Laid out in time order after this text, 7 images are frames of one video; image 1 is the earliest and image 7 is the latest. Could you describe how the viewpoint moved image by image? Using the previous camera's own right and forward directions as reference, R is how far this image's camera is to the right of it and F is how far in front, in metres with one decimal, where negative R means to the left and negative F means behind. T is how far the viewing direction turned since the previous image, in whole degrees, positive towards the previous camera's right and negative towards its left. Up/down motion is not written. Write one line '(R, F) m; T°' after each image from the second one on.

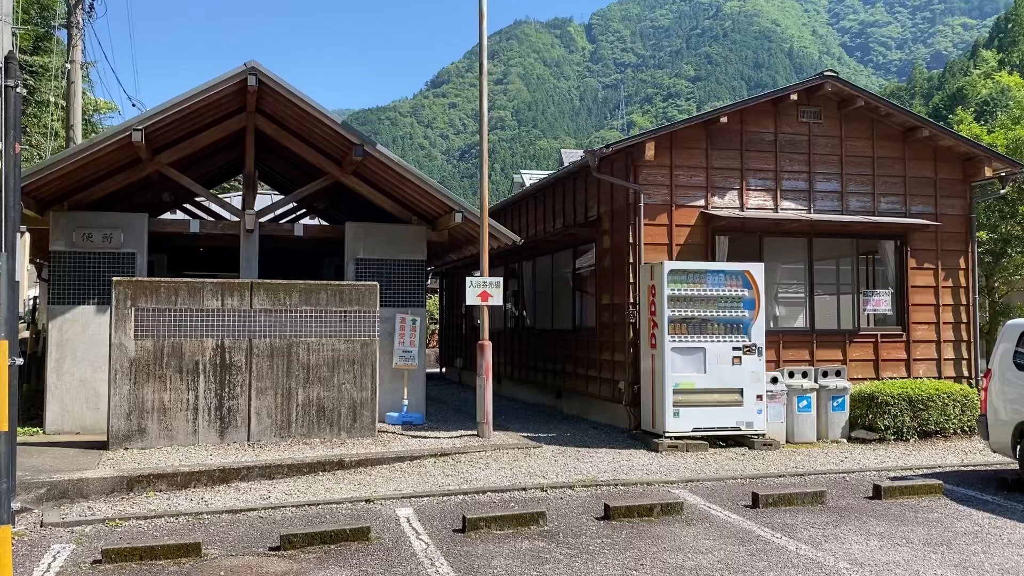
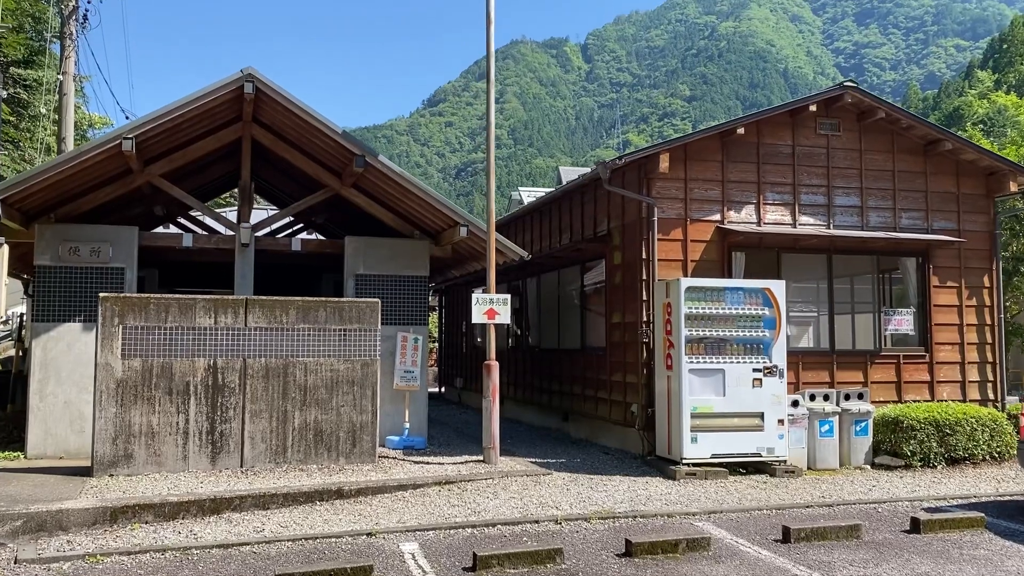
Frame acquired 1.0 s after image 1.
(-0.1, +0.4) m; 0°
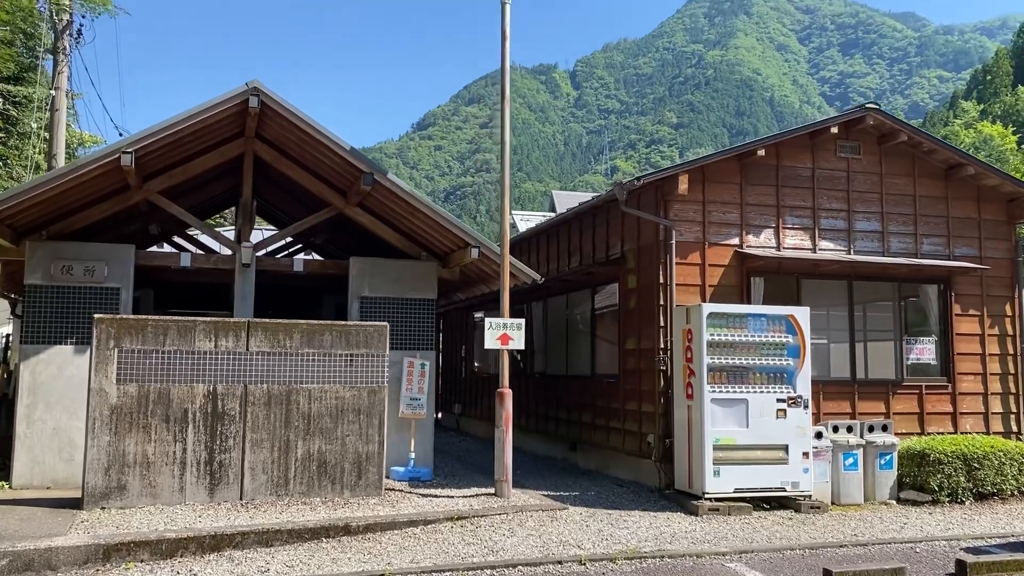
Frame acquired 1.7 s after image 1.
(-0.3, +0.3) m; +1°
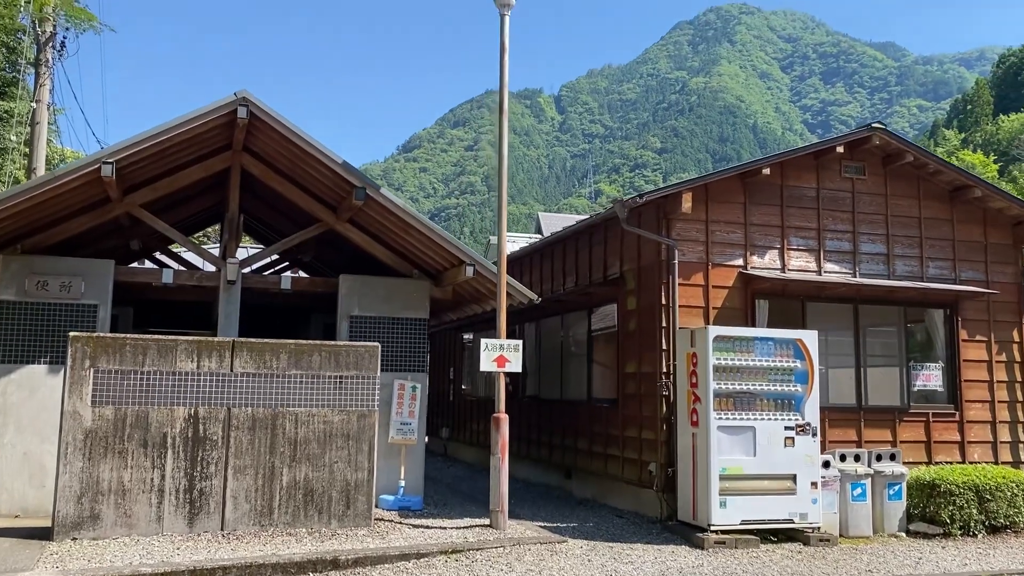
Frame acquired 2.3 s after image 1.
(-0.1, +0.3) m; +1°
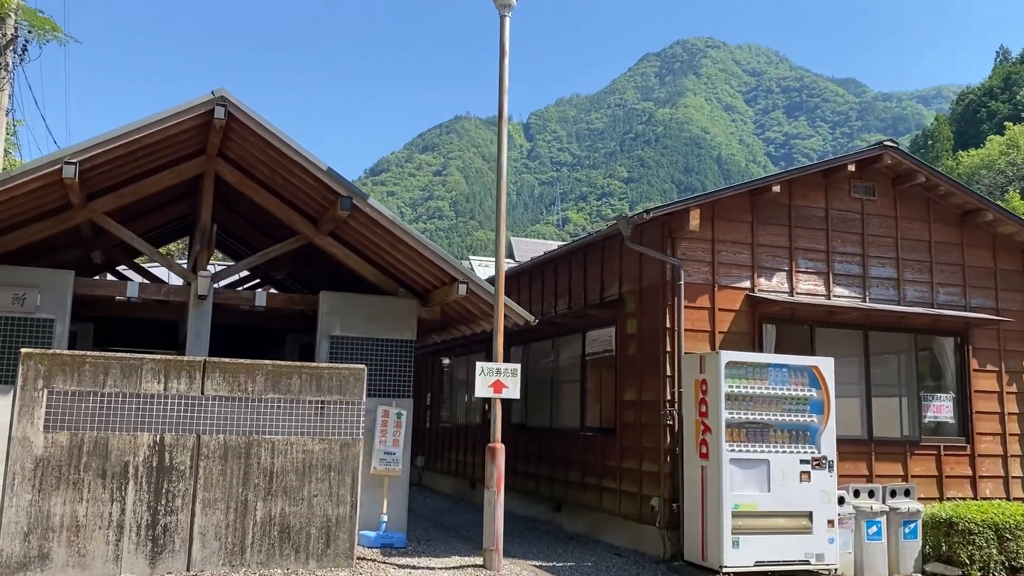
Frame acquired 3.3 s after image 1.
(-0.3, +0.5) m; +2°
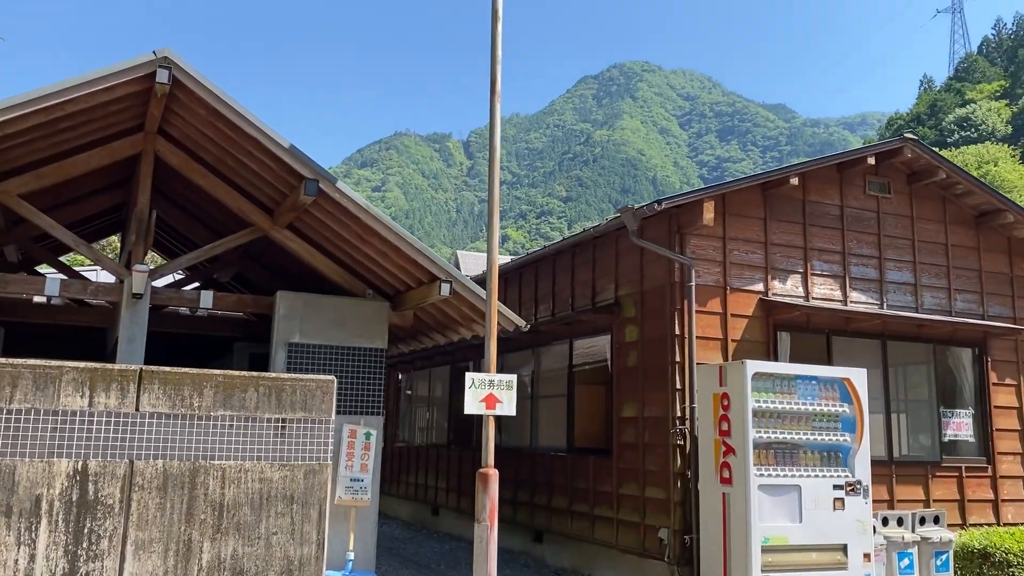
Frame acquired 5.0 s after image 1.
(-0.5, +1.0) m; +5°
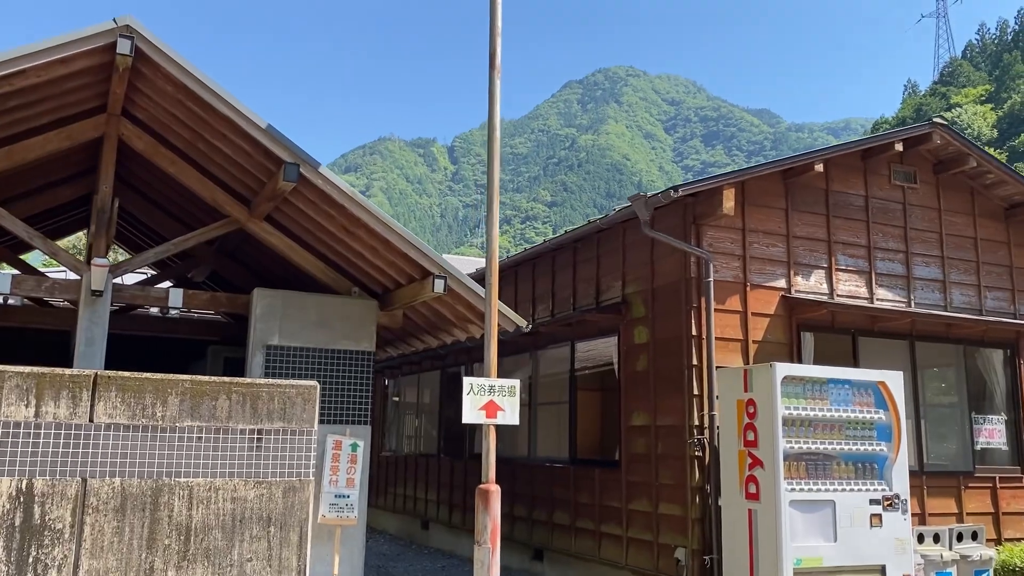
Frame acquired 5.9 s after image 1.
(-0.1, +0.6) m; +1°
